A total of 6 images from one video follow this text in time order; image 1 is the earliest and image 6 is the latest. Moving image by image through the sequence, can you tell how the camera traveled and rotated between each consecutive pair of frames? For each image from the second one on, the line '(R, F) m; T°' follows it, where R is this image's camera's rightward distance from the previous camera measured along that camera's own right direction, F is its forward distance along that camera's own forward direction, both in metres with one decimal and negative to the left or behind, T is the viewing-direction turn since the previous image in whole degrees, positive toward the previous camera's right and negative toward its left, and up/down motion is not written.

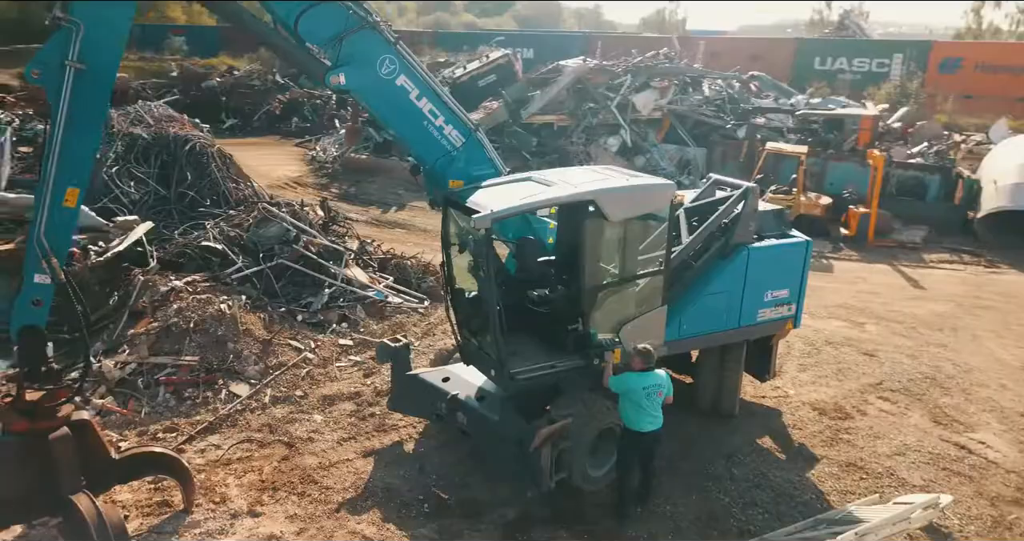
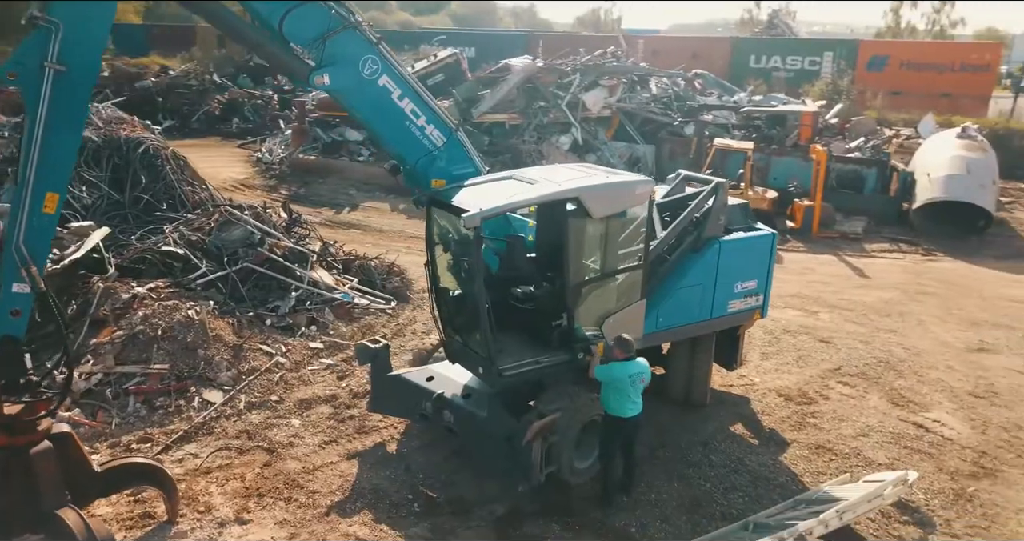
(-0.3, 0.0) m; +4°
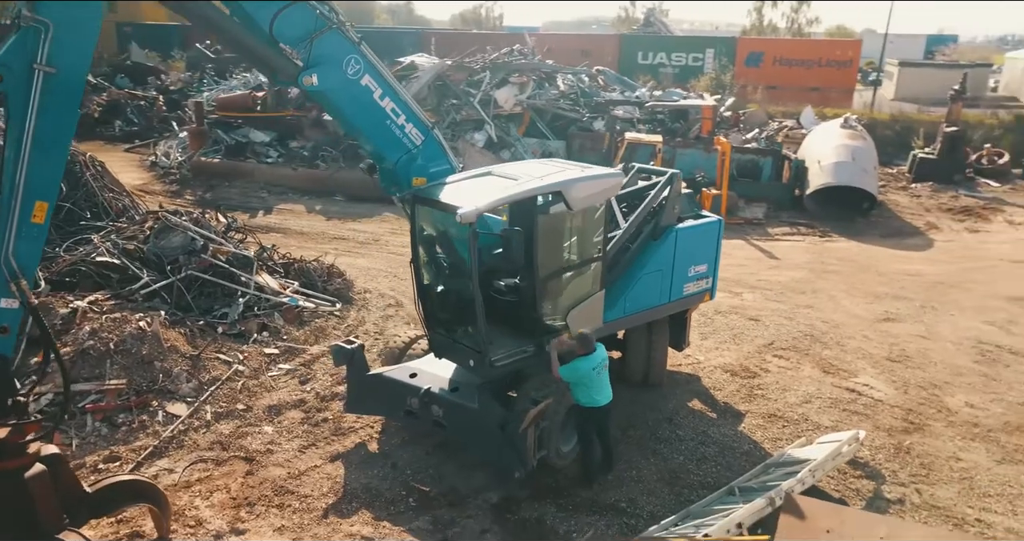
(-0.7, -0.1) m; +8°
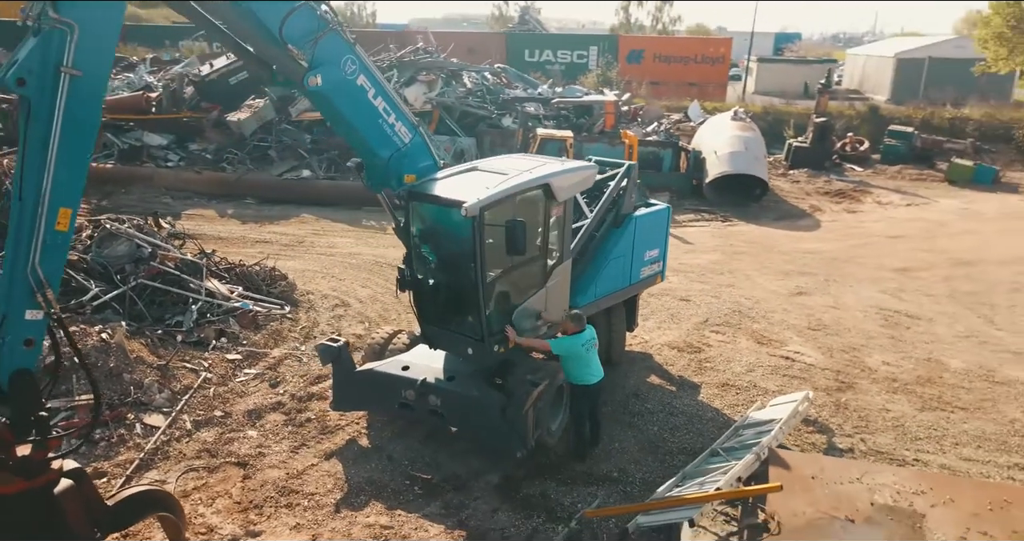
(-0.9, -0.2) m; +9°
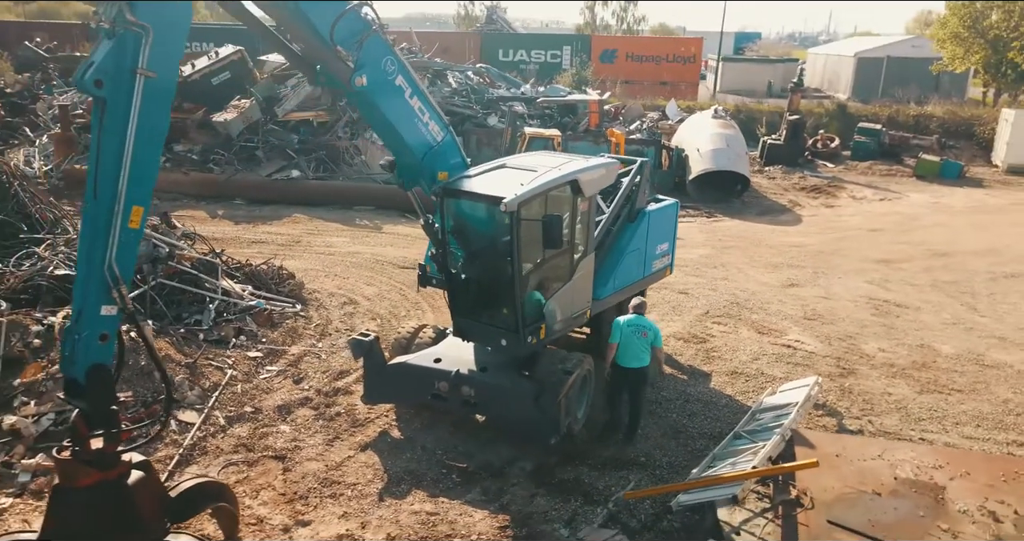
(-0.5, -0.2) m; +3°
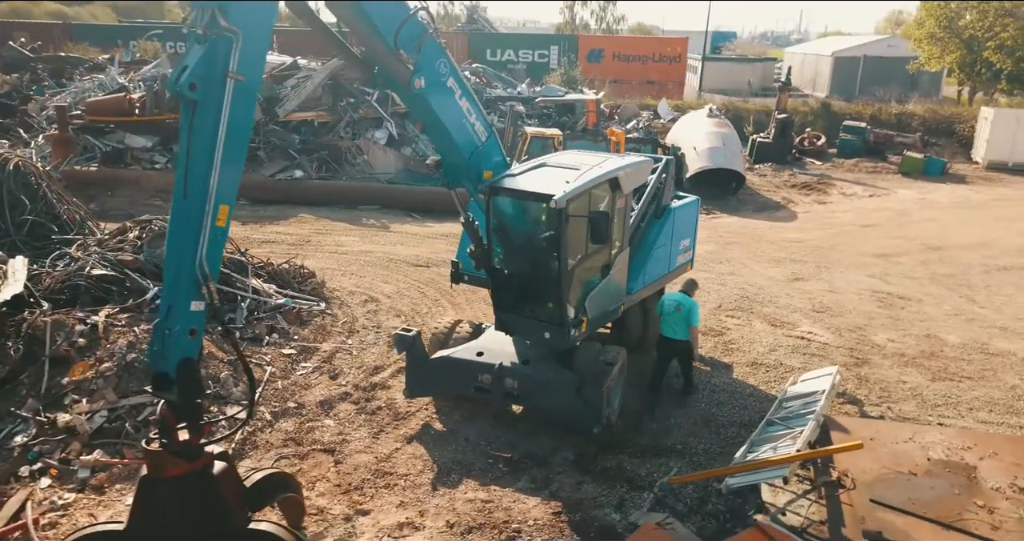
(-0.5, -0.2) m; +2°
